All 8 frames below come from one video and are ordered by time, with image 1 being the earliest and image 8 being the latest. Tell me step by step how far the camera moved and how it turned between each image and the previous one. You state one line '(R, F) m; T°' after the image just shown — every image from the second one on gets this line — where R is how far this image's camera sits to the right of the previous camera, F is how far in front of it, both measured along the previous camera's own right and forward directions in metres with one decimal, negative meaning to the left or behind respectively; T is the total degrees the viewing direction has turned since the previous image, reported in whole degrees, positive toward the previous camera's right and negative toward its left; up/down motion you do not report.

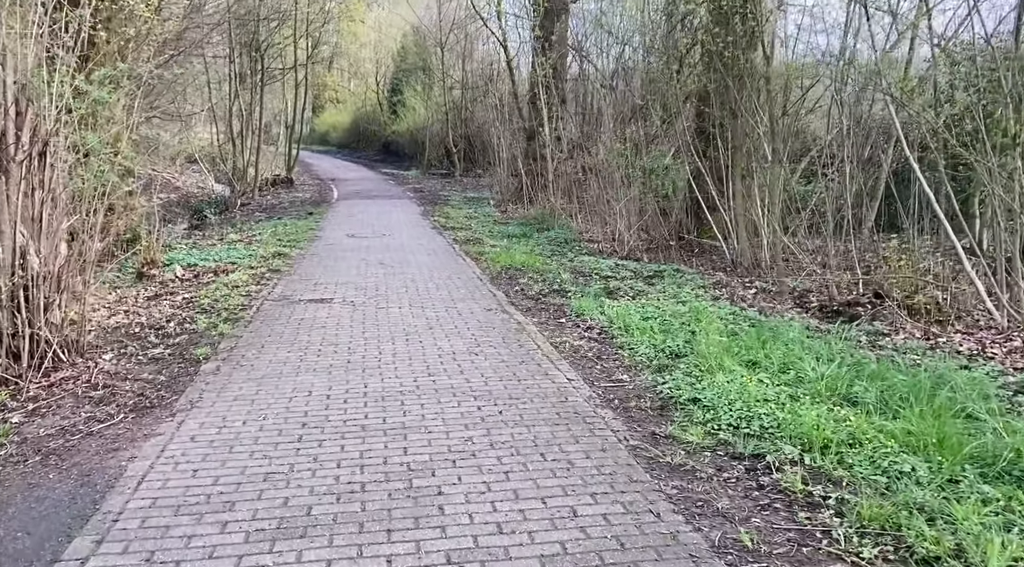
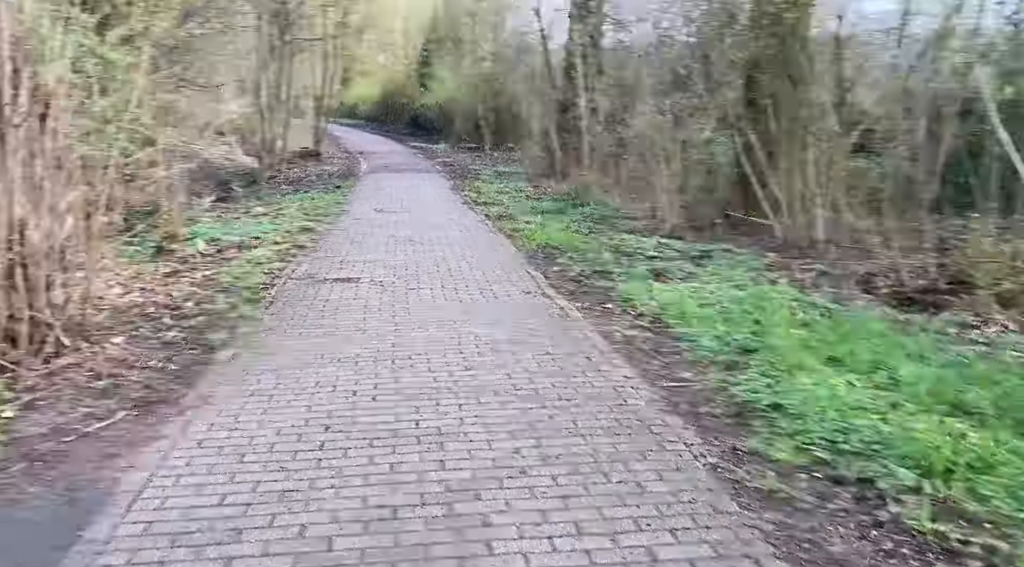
(-0.2, +0.7) m; -2°
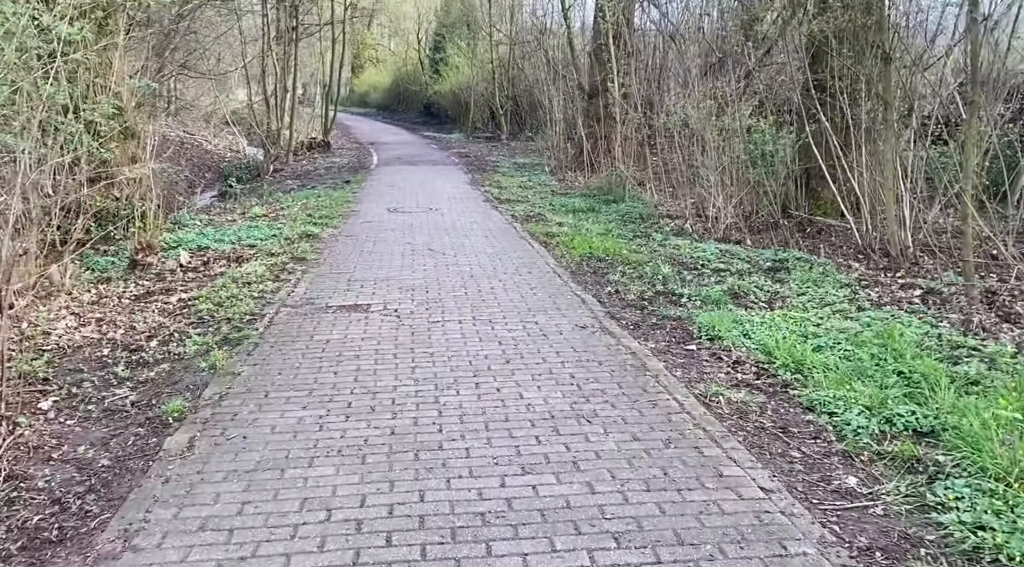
(-0.3, +1.8) m; -1°
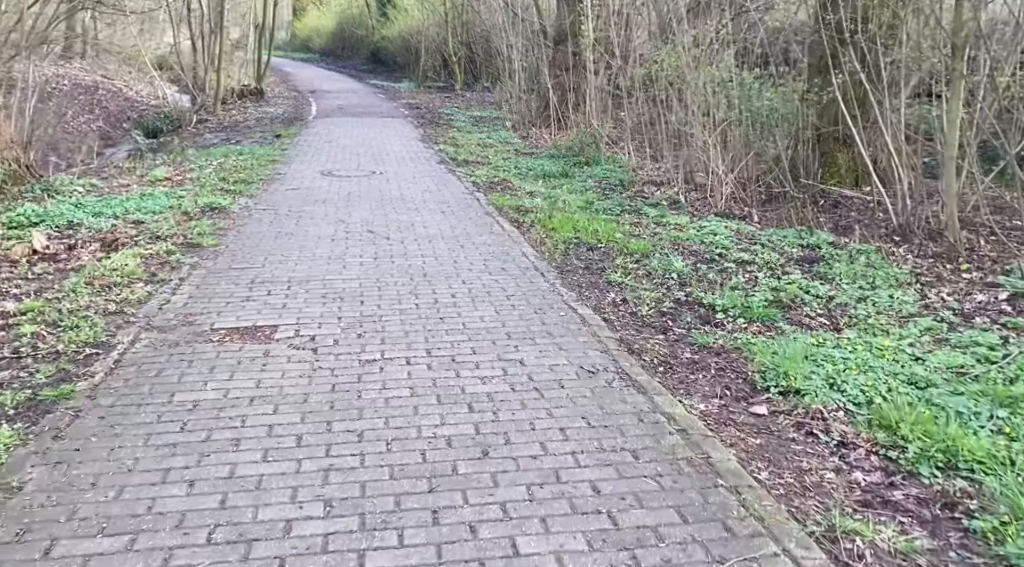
(-0.1, +2.2) m; +3°
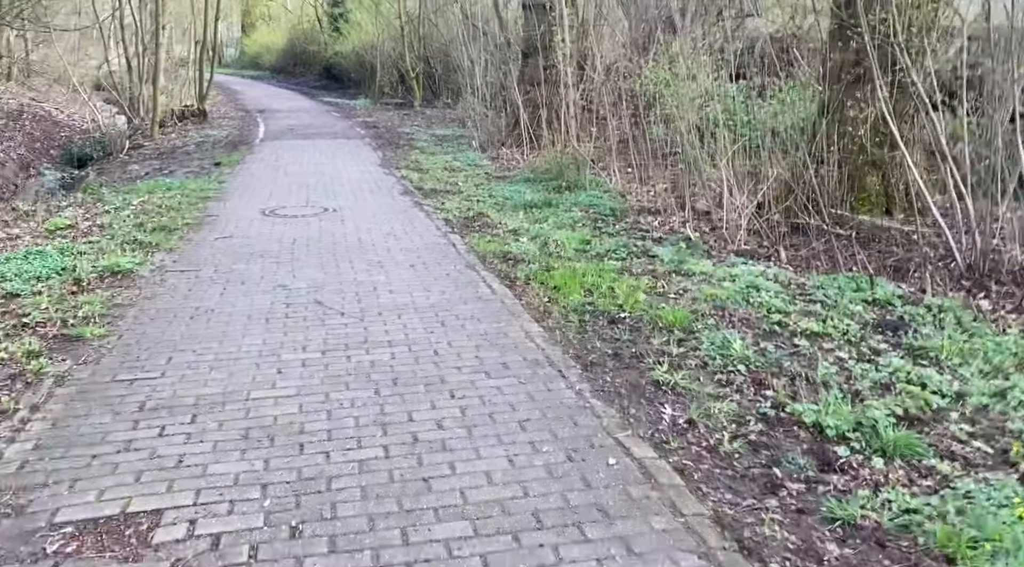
(-0.2, +1.9) m; +3°
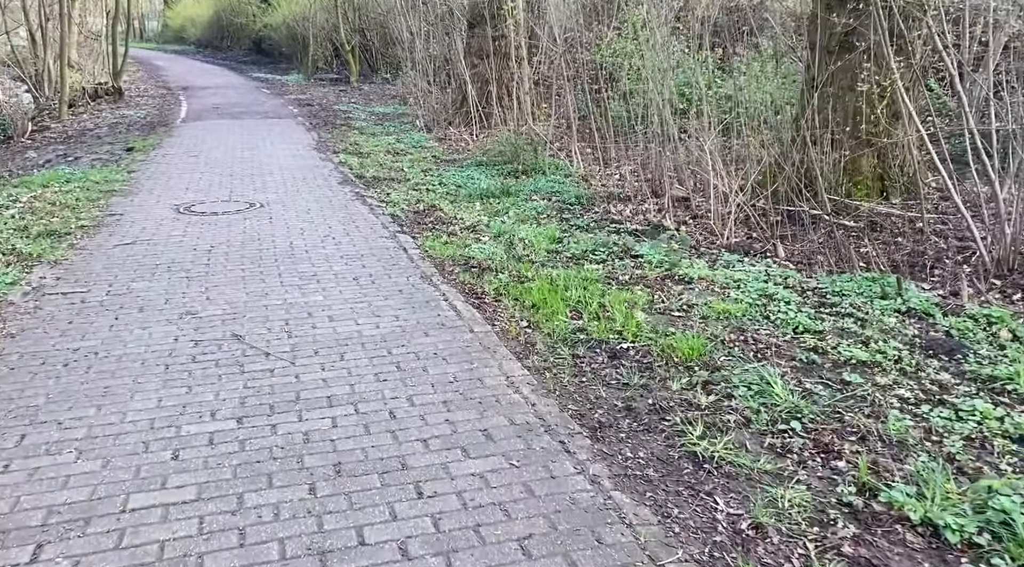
(-0.2, +1.2) m; +4°
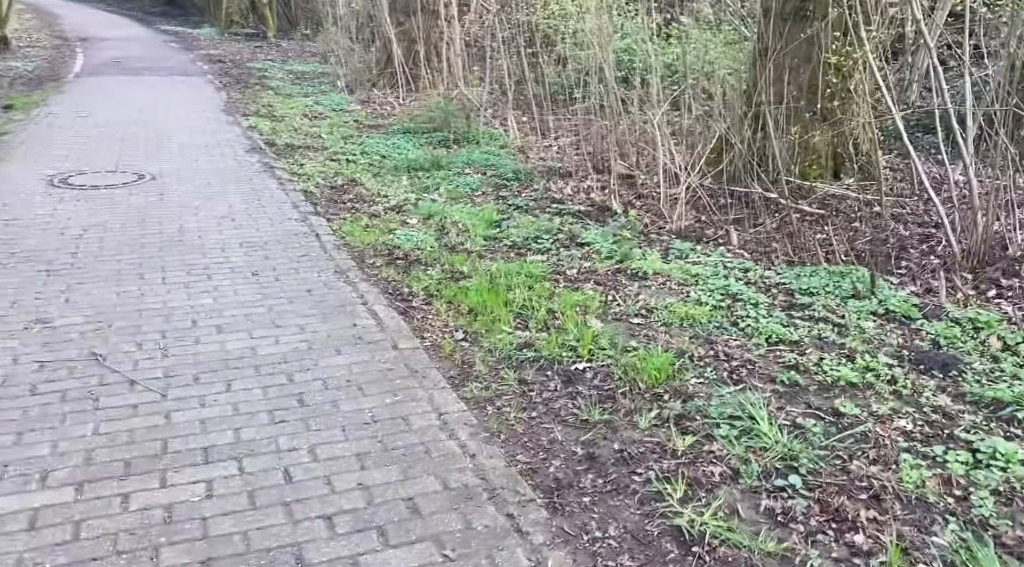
(0.0, +0.8) m; +5°
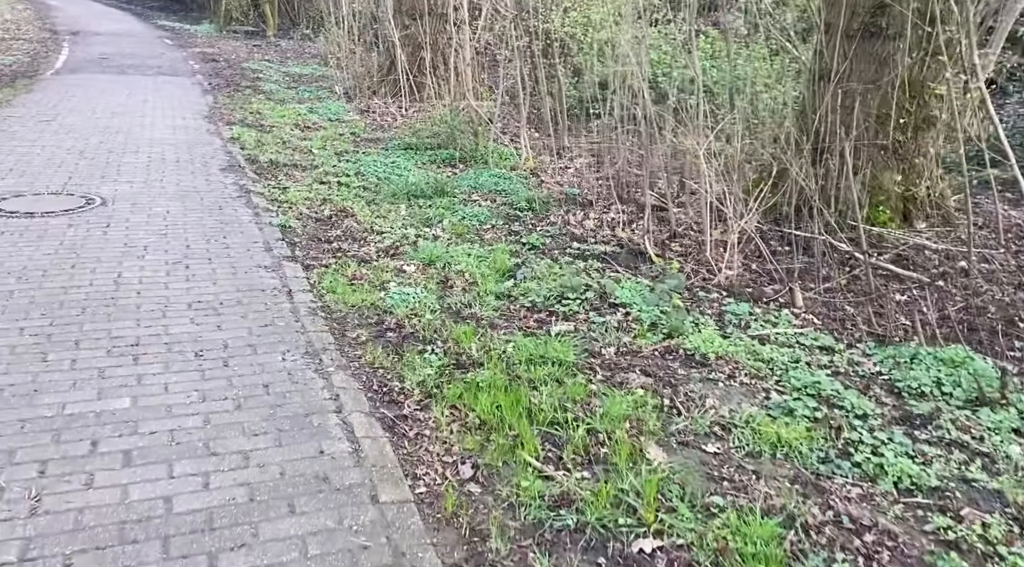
(-0.1, +1.3) m; 0°
